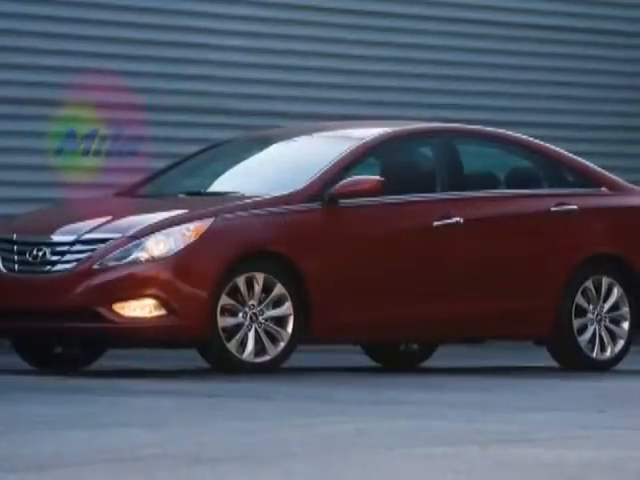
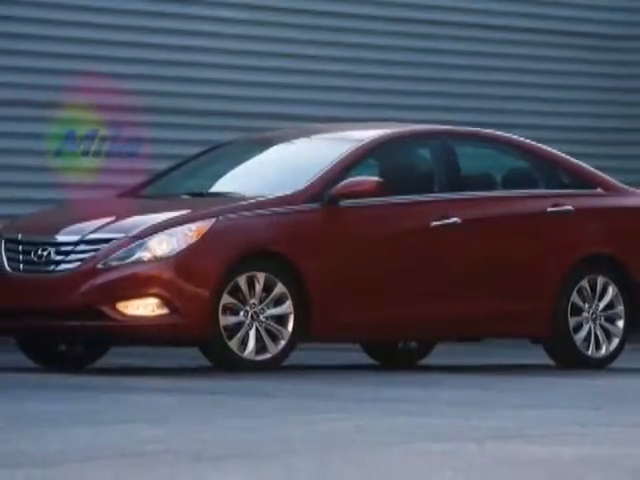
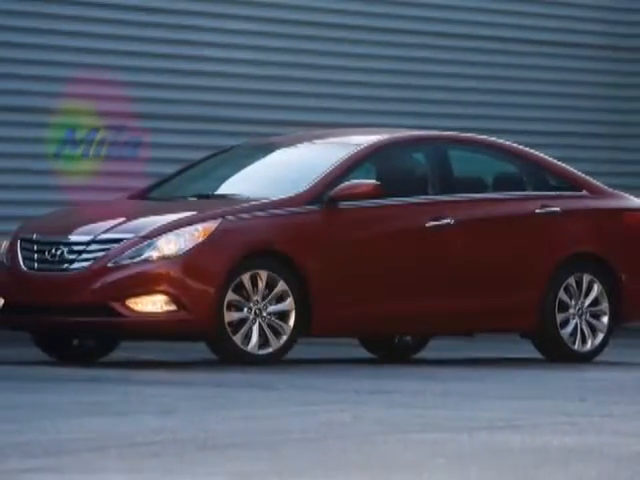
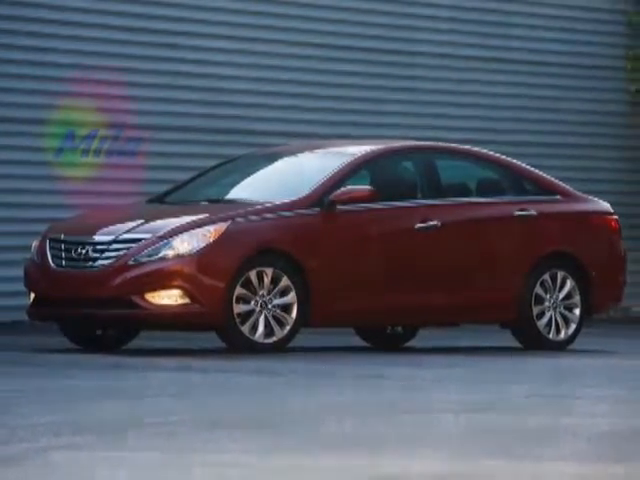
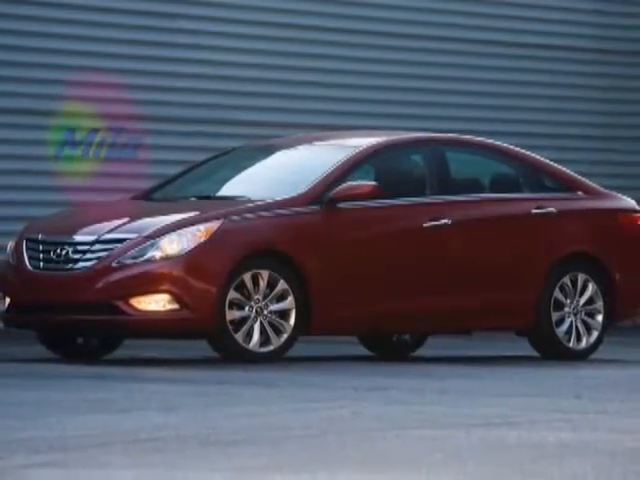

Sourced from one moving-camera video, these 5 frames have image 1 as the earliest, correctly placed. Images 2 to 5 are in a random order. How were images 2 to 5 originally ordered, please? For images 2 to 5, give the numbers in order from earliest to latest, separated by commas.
2, 3, 5, 4
